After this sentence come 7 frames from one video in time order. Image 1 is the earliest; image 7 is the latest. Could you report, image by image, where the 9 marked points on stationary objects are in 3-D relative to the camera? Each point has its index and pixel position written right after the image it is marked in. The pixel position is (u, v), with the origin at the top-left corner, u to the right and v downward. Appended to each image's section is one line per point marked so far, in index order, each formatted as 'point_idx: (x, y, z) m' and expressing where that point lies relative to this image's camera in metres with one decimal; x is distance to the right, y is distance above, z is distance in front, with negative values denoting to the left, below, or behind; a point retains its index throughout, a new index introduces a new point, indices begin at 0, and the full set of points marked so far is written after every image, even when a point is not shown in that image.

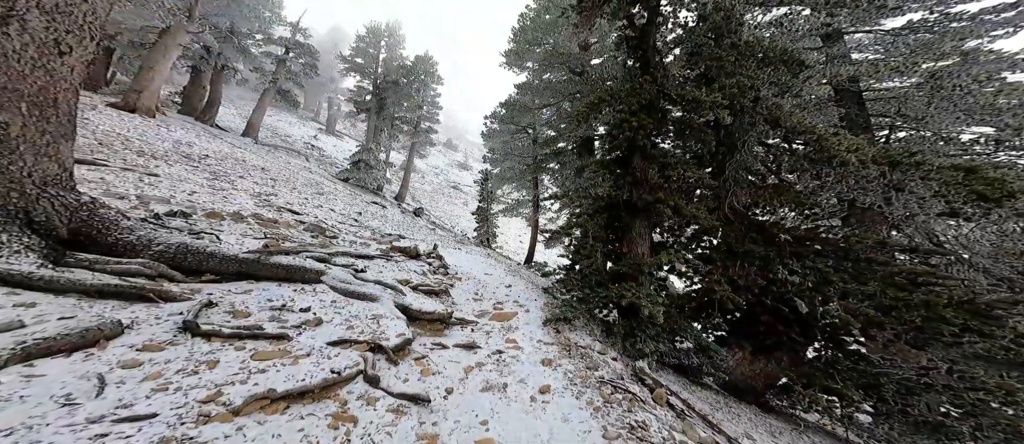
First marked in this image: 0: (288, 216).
0: (-7.3, +0.1, +12.4) m
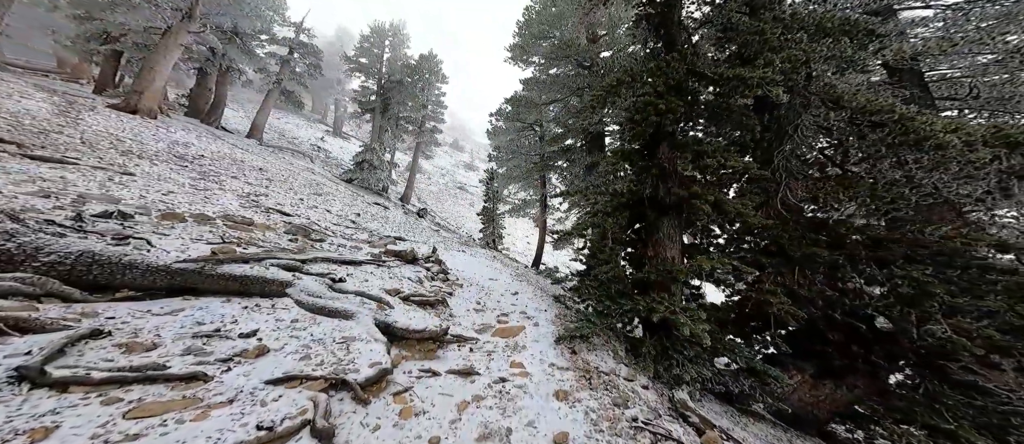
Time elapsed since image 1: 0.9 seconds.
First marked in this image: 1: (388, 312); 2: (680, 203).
0: (-7.1, +0.1, +11.4) m
1: (-2.0, -1.4, +6.0) m
2: (+3.0, +0.3, +6.8) m
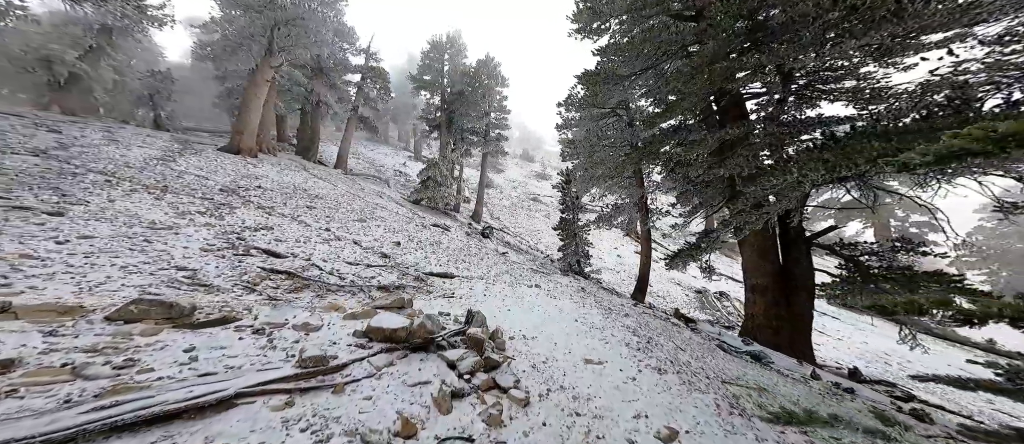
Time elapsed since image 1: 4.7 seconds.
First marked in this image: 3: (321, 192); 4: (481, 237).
0: (-5.1, -0.8, +7.1) m
1: (-1.5, -1.8, +0.5) m
2: (+3.4, +0.4, 0.0) m
3: (-8.6, +1.4, +17.3) m
4: (-1.4, -0.7, +16.9) m
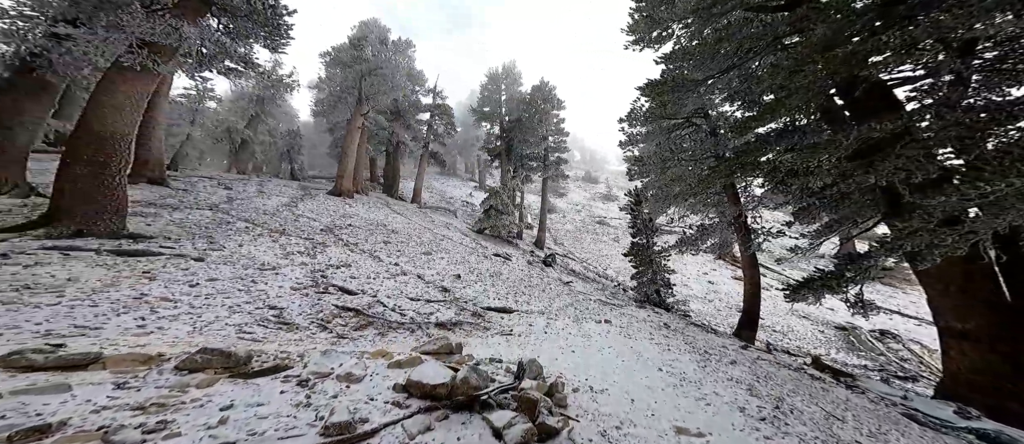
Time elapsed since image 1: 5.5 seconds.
0: (-3.9, -1.6, +7.2) m
1: (-1.5, -2.0, +0.1) m
2: (+3.1, +0.5, -1.1) m
3: (-5.7, -0.2, +18.1) m
4: (+1.4, -1.8, +16.3) m
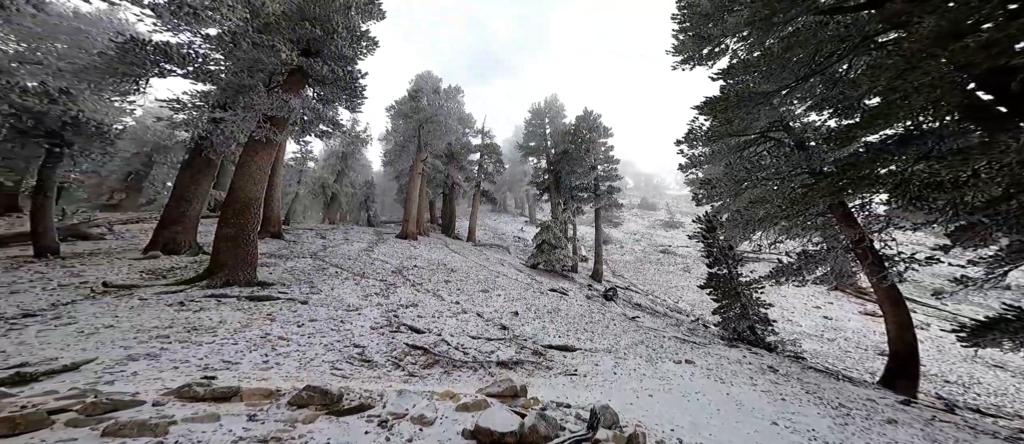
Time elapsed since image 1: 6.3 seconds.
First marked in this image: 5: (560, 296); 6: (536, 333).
0: (-2.6, -2.4, +7.3) m
1: (-1.2, -2.1, -0.1) m
2: (+3.1, +0.8, -1.6) m
3: (-3.0, -2.1, +18.4) m
4: (+3.9, -3.1, +15.6) m
5: (+2.0, -2.8, +14.6) m
6: (+0.6, -2.8, +9.9) m
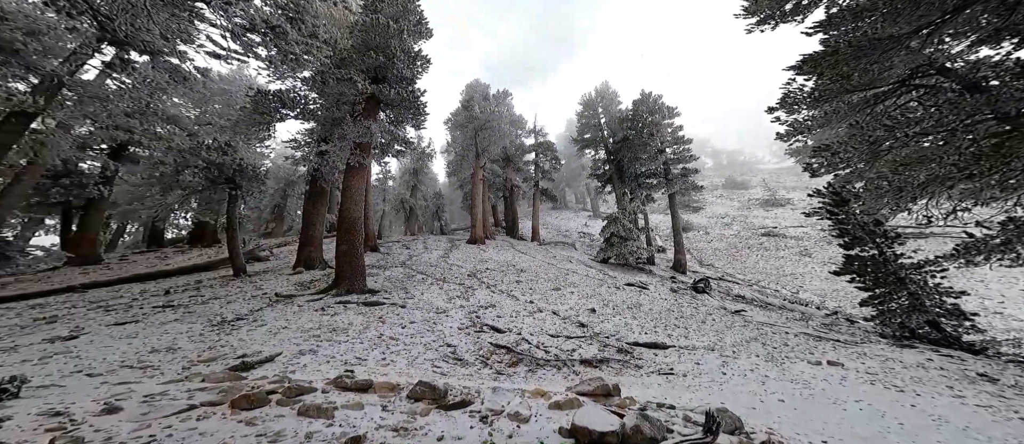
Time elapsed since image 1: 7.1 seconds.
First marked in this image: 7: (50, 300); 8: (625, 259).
0: (-0.7, -2.6, +7.3) m
1: (-0.5, -2.2, -0.2) m
2: (+3.2, +1.0, -2.4) m
3: (+0.7, -2.2, +18.3) m
4: (+7.1, -2.6, +14.4) m
5: (+5.0, -2.5, +13.8) m
6: (+2.9, -2.7, +9.3) m
7: (-12.5, -2.1, +10.4) m
8: (+6.1, -1.8, +19.3) m
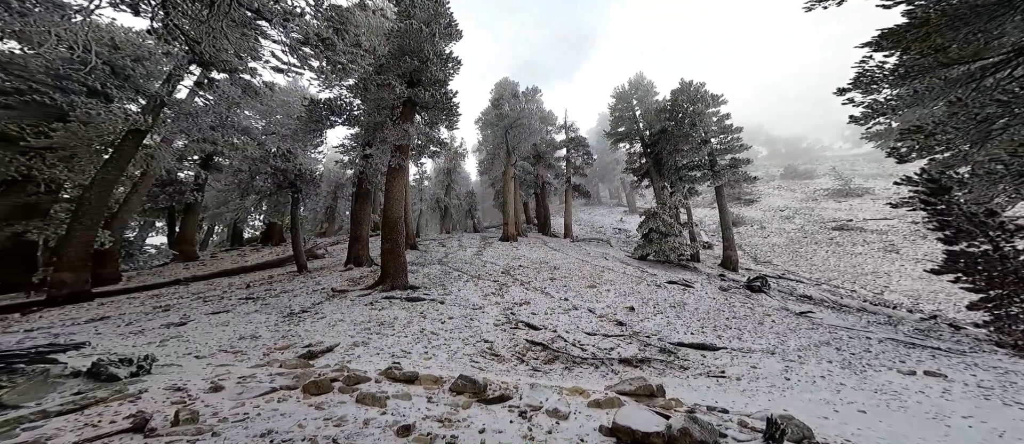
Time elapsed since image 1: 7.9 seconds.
0: (+0.4, -2.6, +7.4) m
1: (-0.5, -2.2, -0.1) m
2: (+2.9, +1.0, -2.8) m
3: (+3.2, -2.0, +18.1) m
4: (+9.0, -2.4, +13.4) m
5: (+6.9, -2.3, +13.0) m
6: (+4.2, -2.6, +8.9) m
7: (-11.0, -2.2, +11.9) m
8: (+8.6, -1.6, +18.3) m
